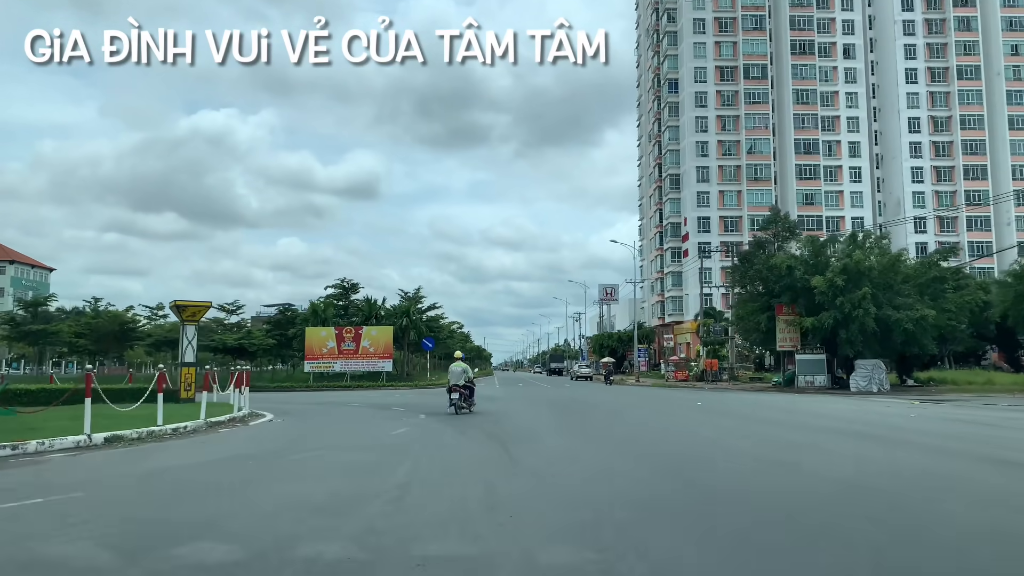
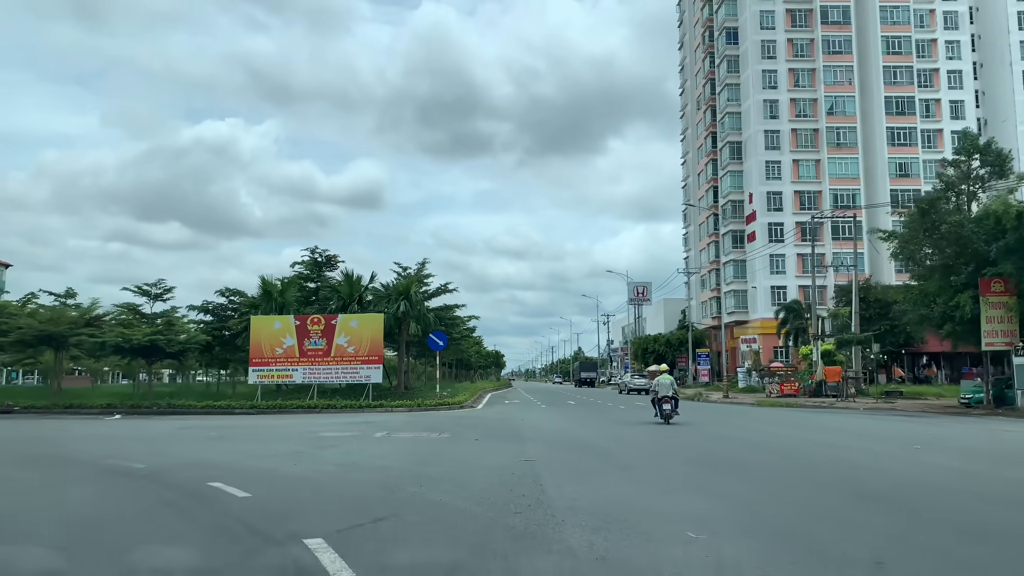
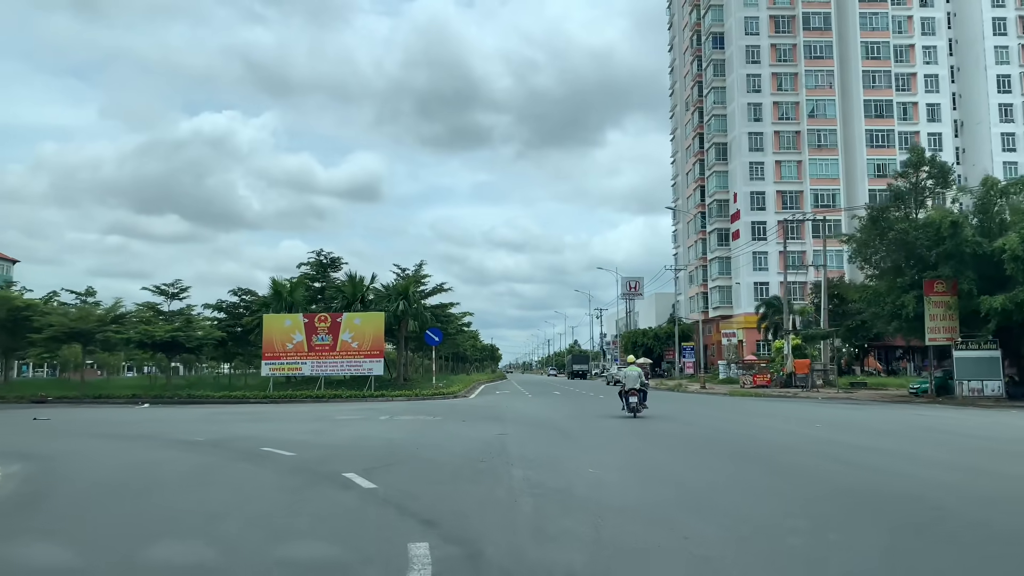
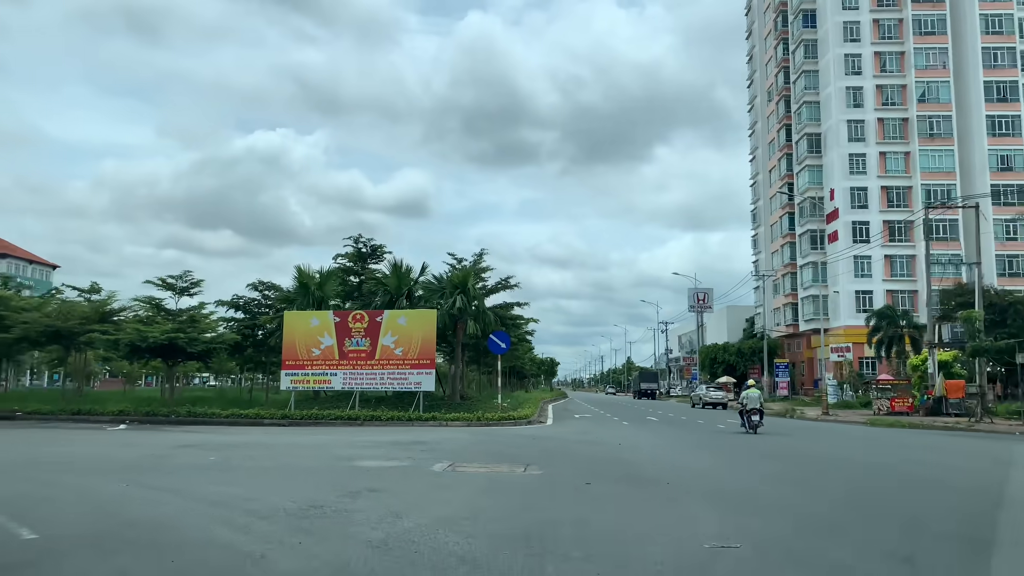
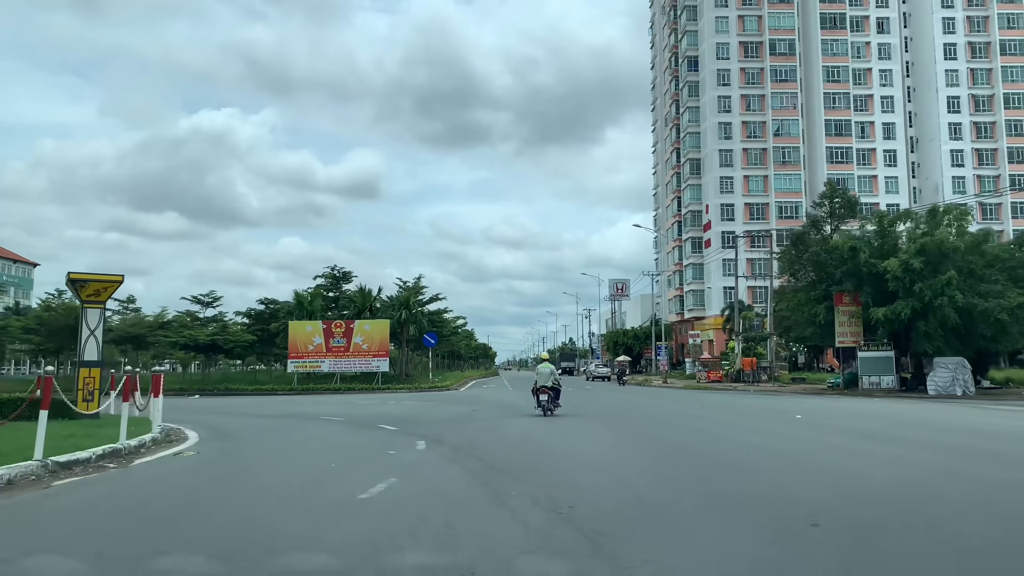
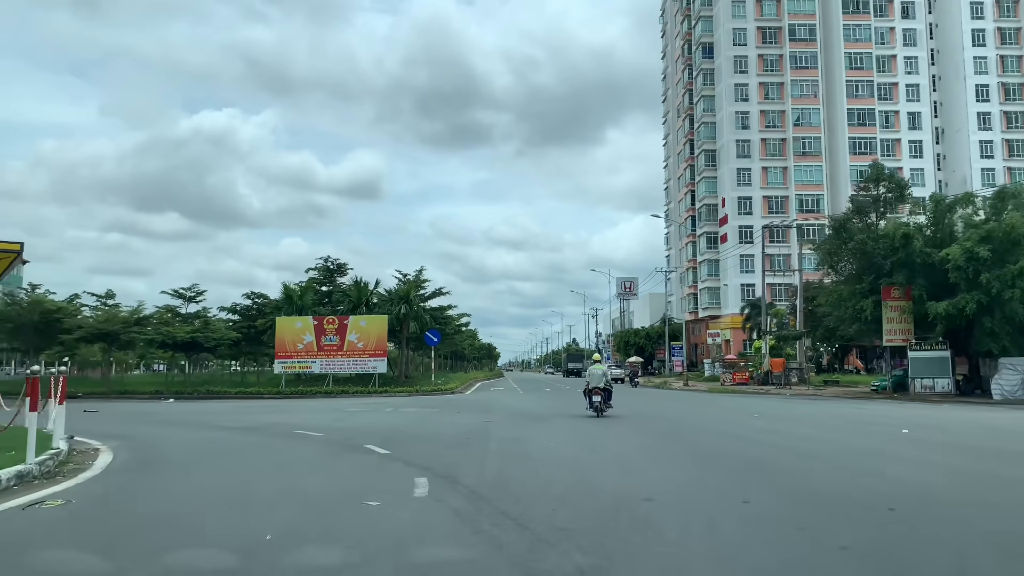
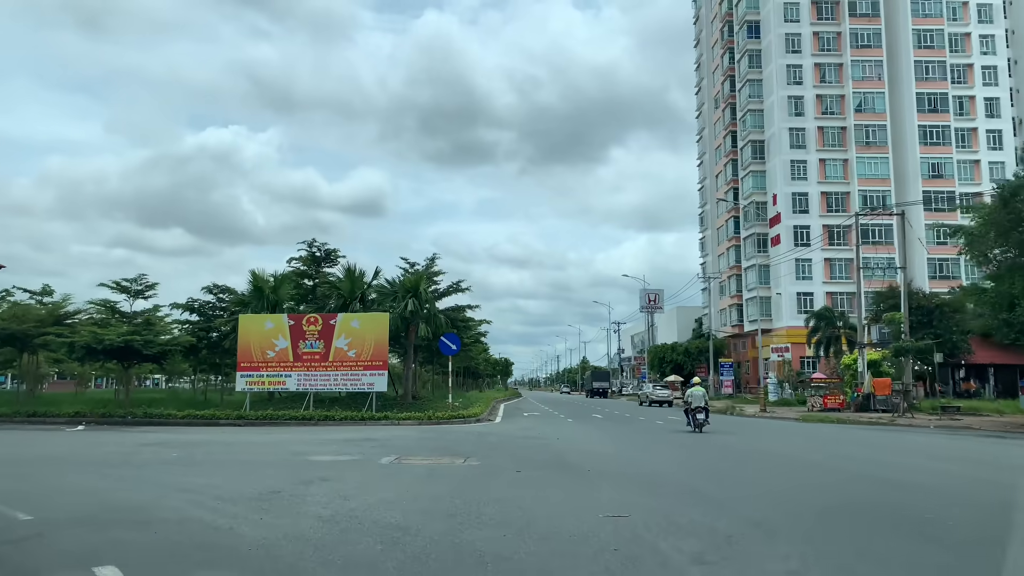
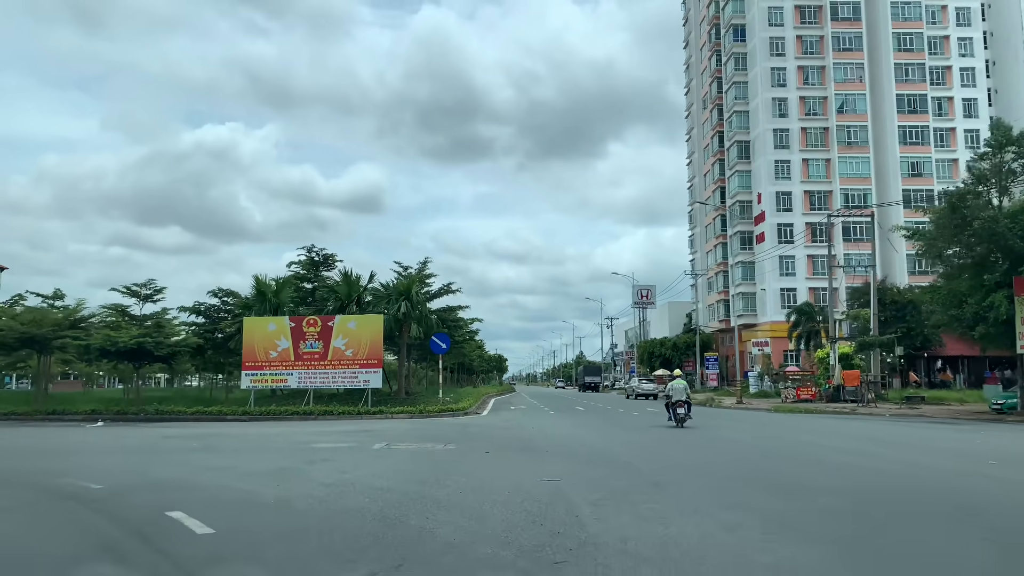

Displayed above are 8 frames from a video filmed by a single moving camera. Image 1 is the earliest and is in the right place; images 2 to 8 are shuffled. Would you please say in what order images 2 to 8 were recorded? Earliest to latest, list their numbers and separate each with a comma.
5, 6, 3, 2, 8, 7, 4
